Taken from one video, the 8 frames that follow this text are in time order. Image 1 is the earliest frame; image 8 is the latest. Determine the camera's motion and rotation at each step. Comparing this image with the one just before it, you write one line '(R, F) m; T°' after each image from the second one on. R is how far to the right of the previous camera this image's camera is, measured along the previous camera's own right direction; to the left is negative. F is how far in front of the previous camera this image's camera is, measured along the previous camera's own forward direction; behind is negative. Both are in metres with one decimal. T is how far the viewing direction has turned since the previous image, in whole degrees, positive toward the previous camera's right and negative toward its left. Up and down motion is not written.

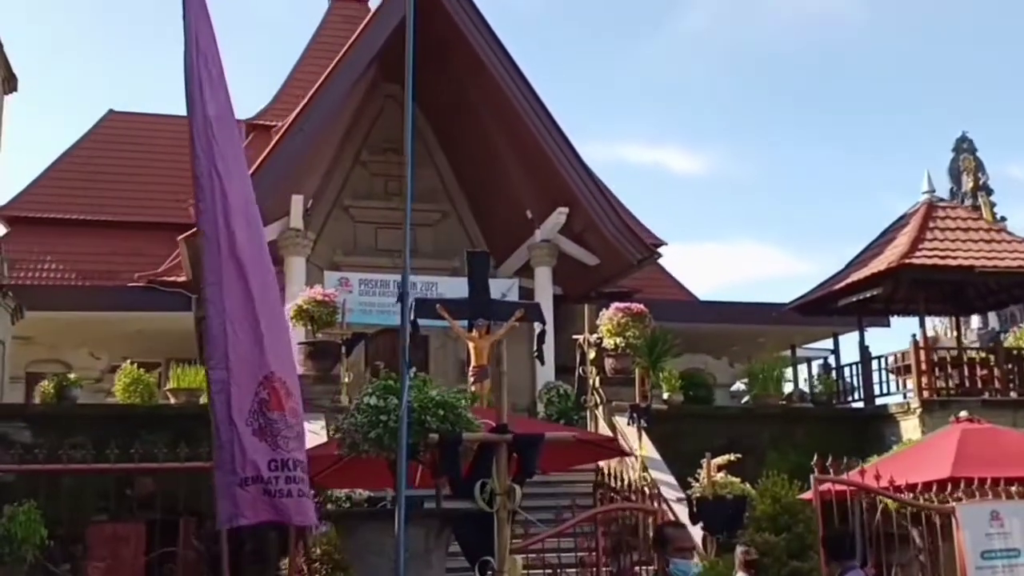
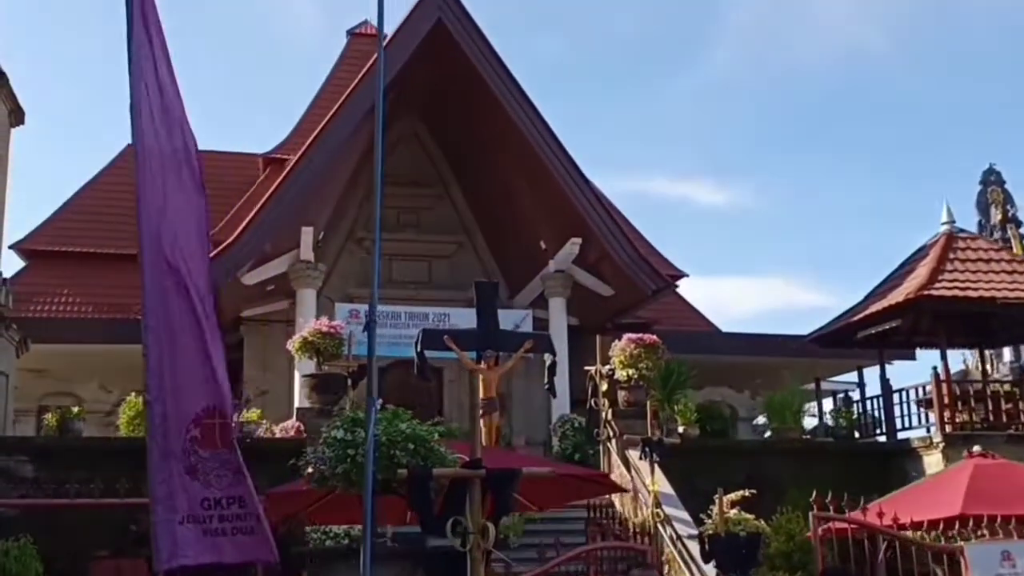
(+0.3, +0.2) m; -2°
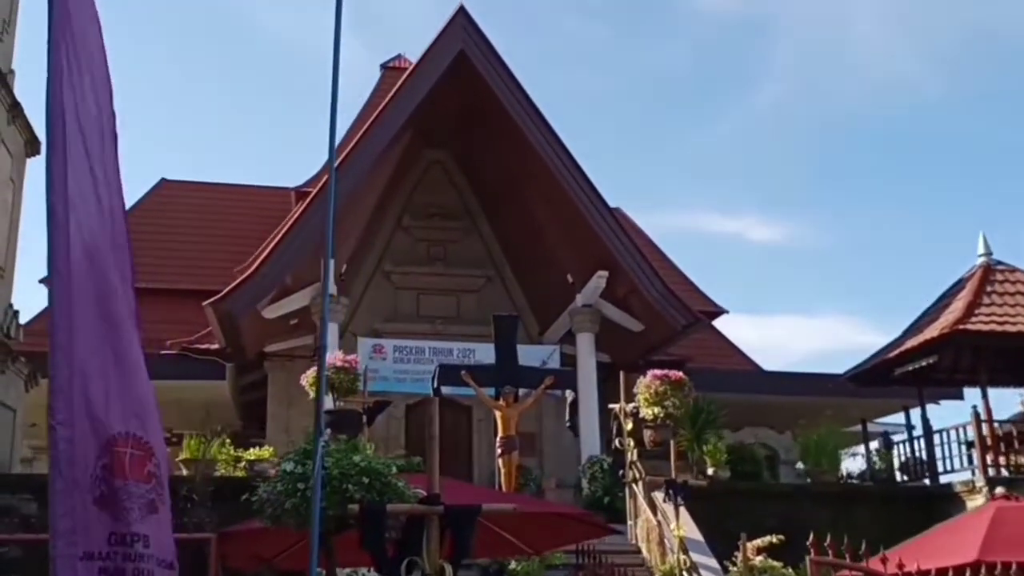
(+0.4, +0.4) m; -3°
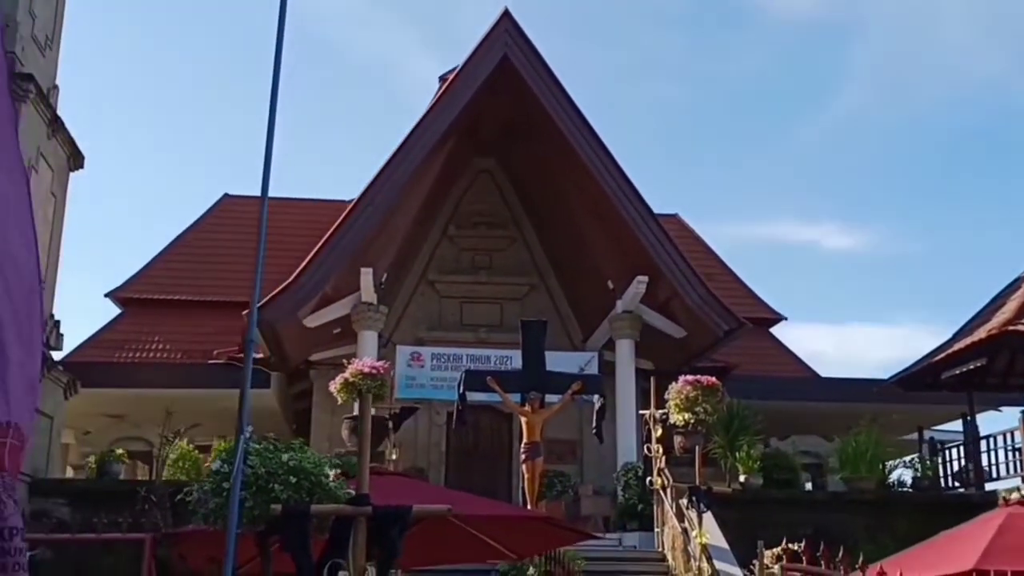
(+0.7, +0.1) m; -5°
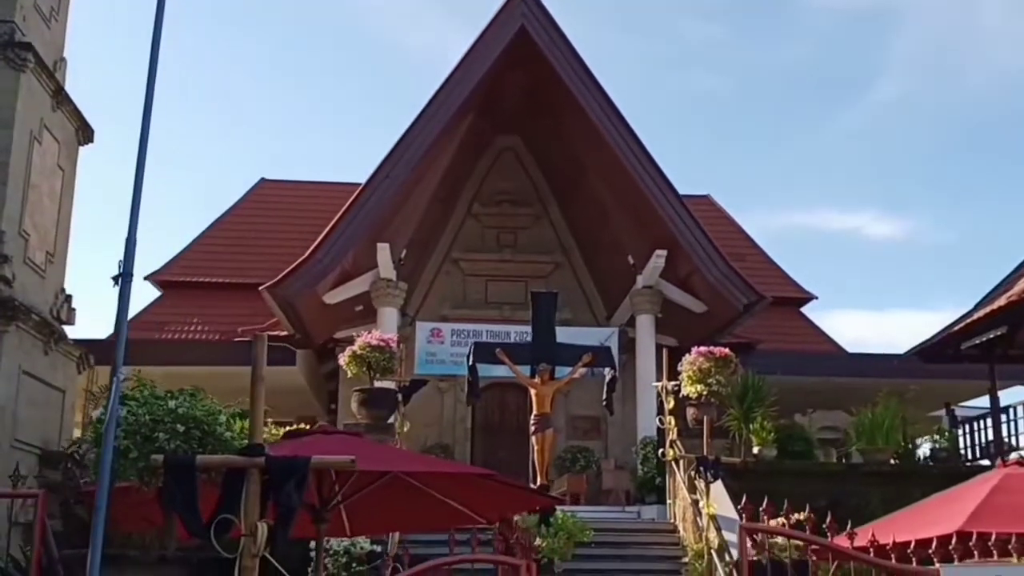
(+0.6, 0.0) m; -3°
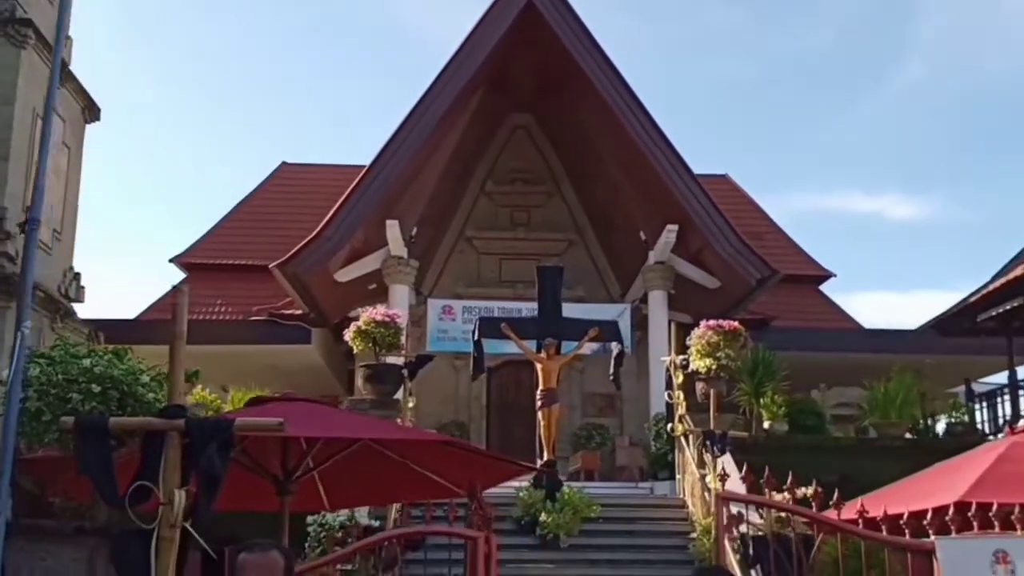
(+0.3, +0.1) m; -2°
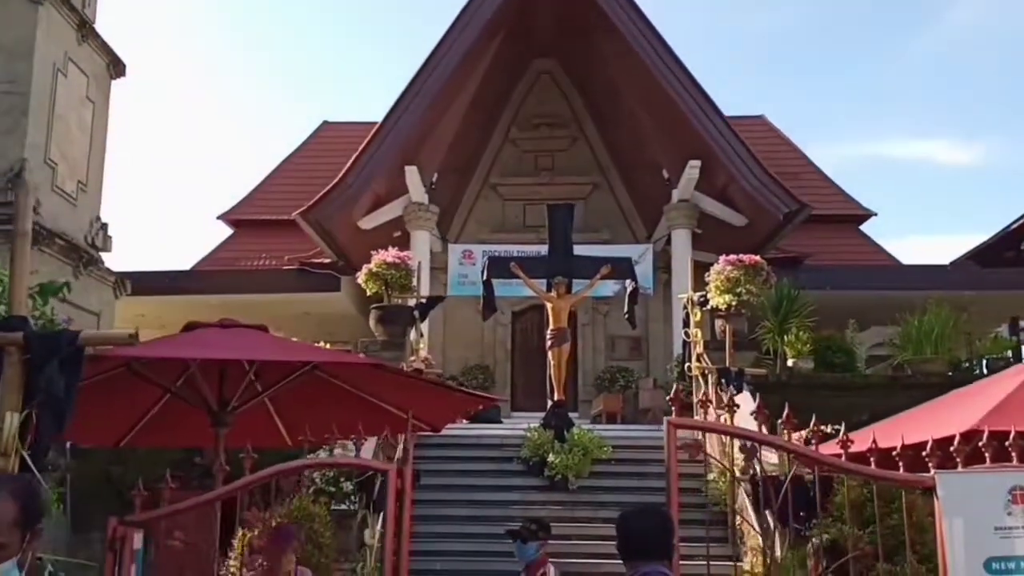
(+0.6, +0.4) m; -4°
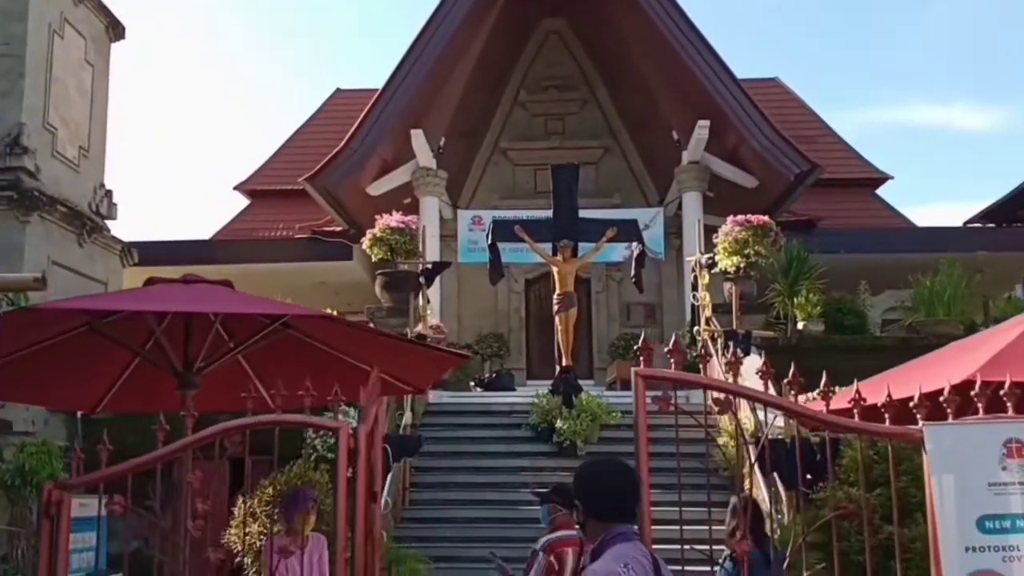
(+0.2, +0.1) m; -1°
